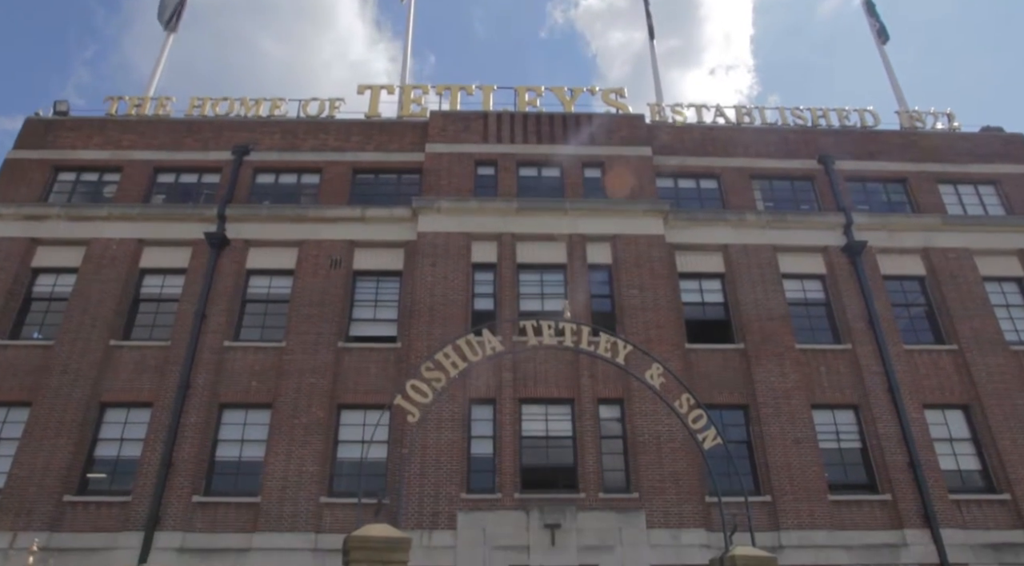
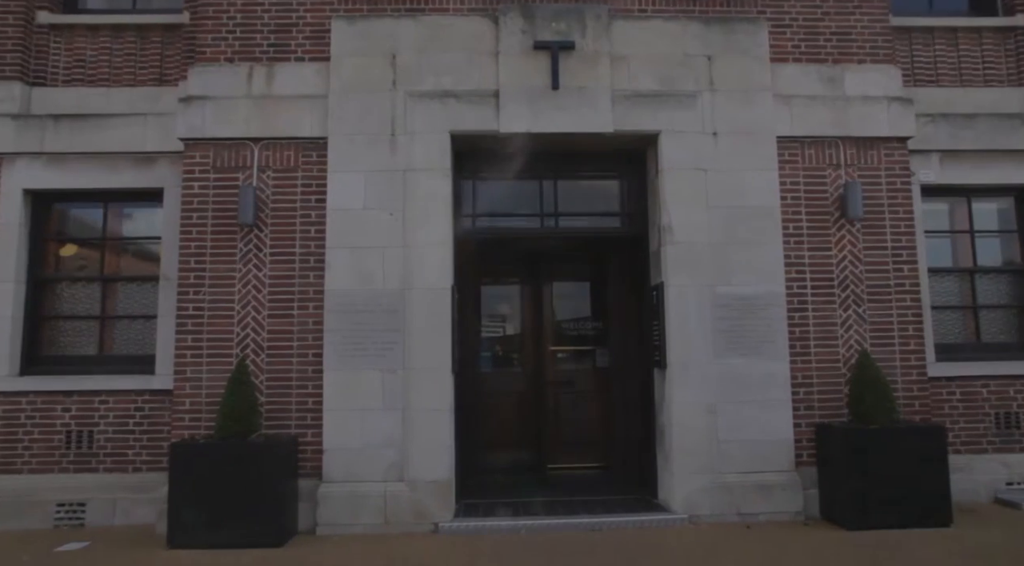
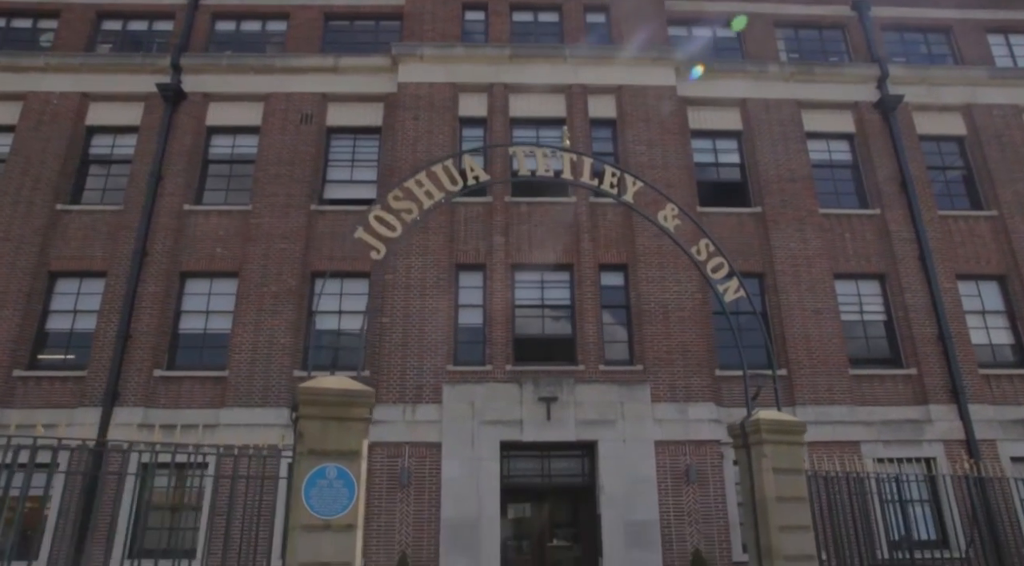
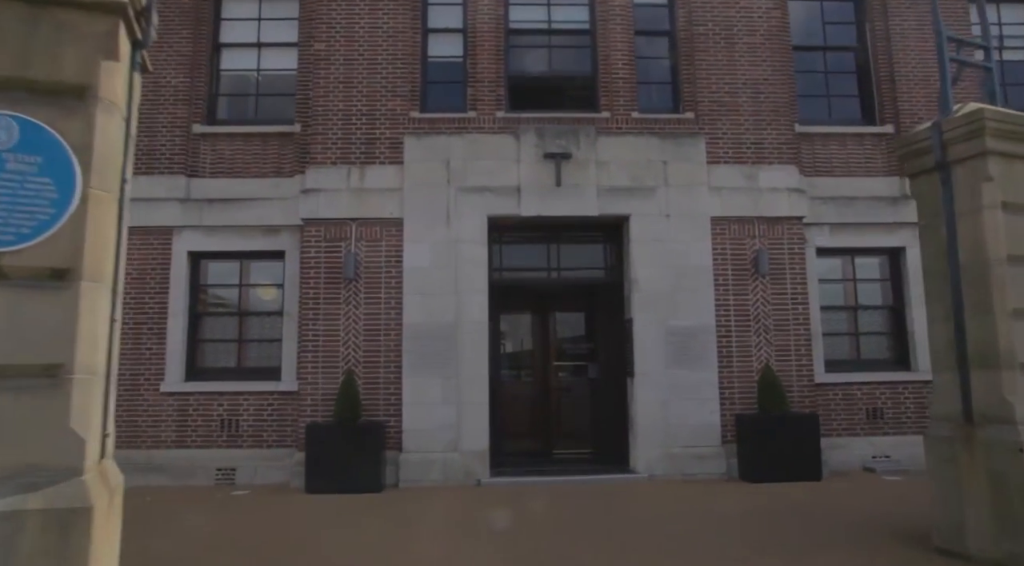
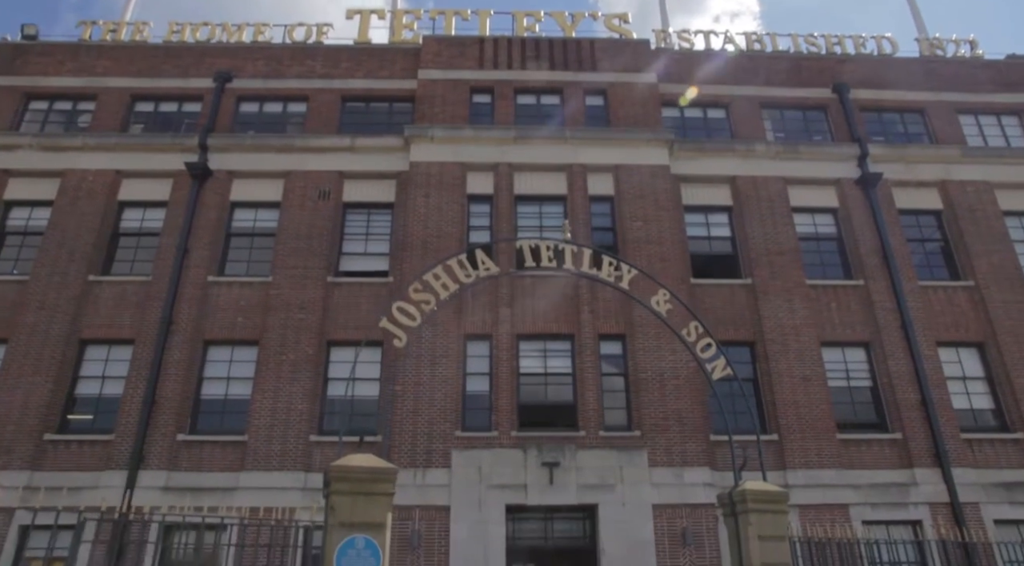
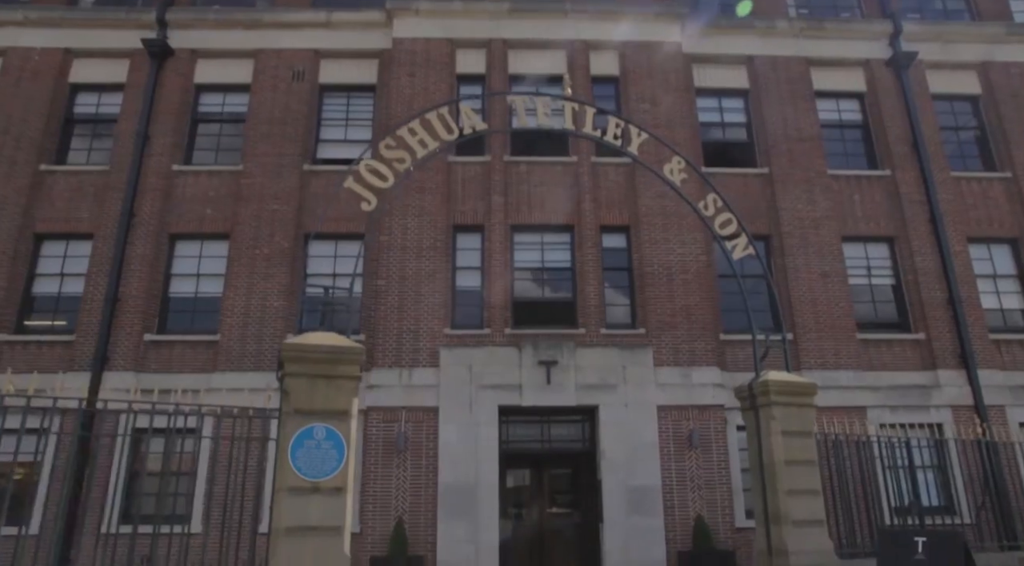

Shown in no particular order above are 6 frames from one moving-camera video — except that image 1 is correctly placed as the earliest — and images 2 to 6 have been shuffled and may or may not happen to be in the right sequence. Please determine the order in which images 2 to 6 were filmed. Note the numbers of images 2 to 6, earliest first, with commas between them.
5, 3, 6, 4, 2
